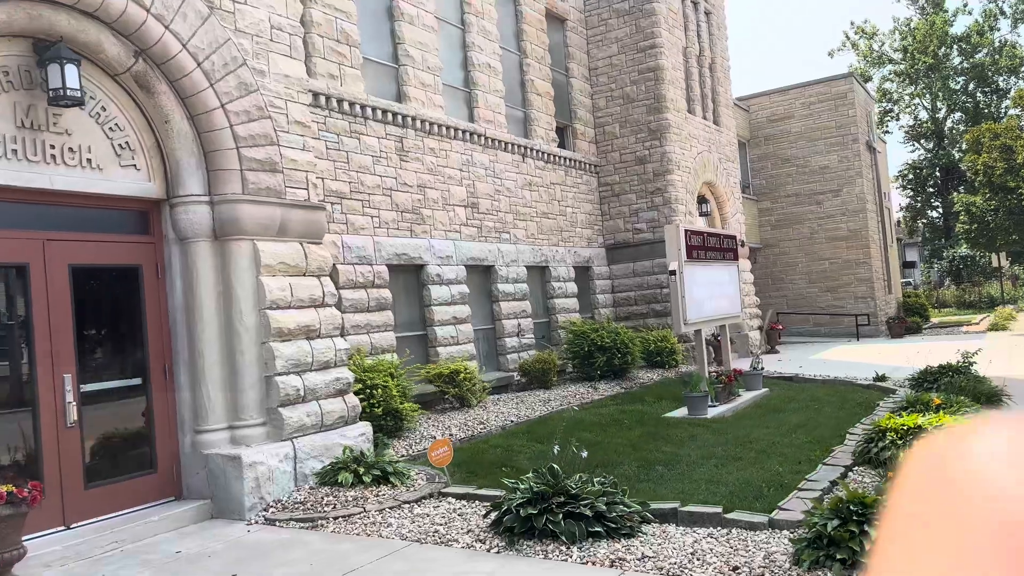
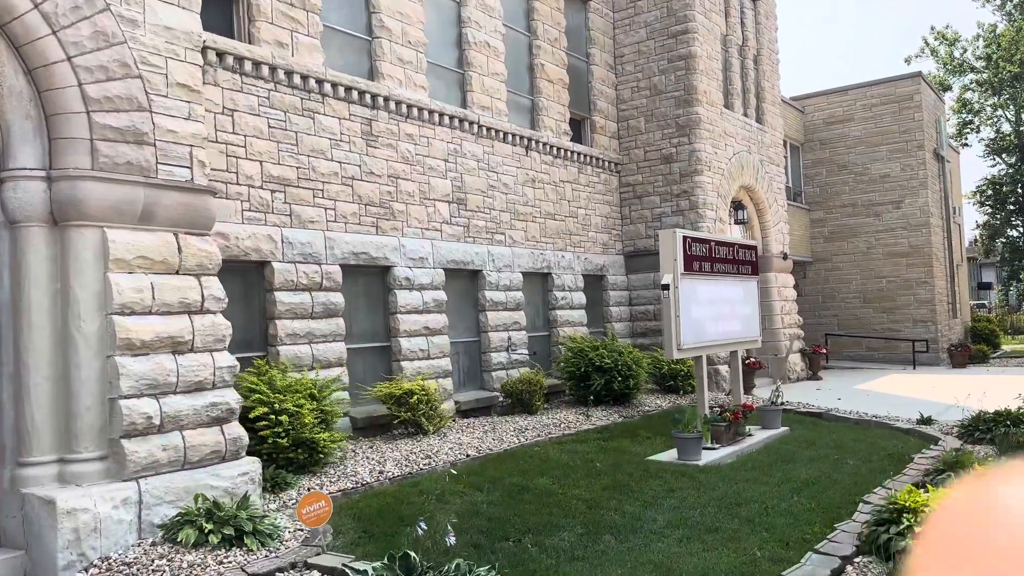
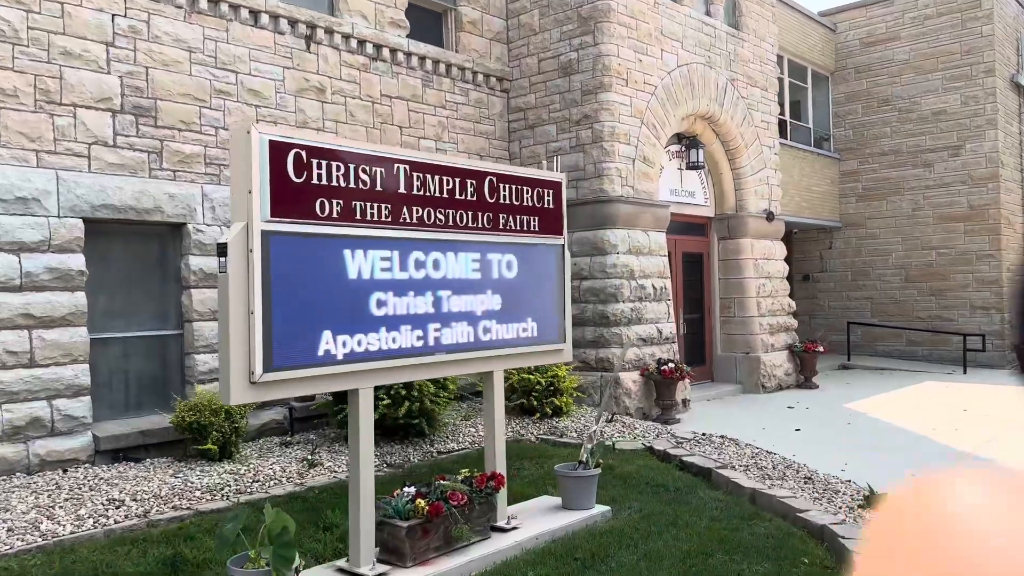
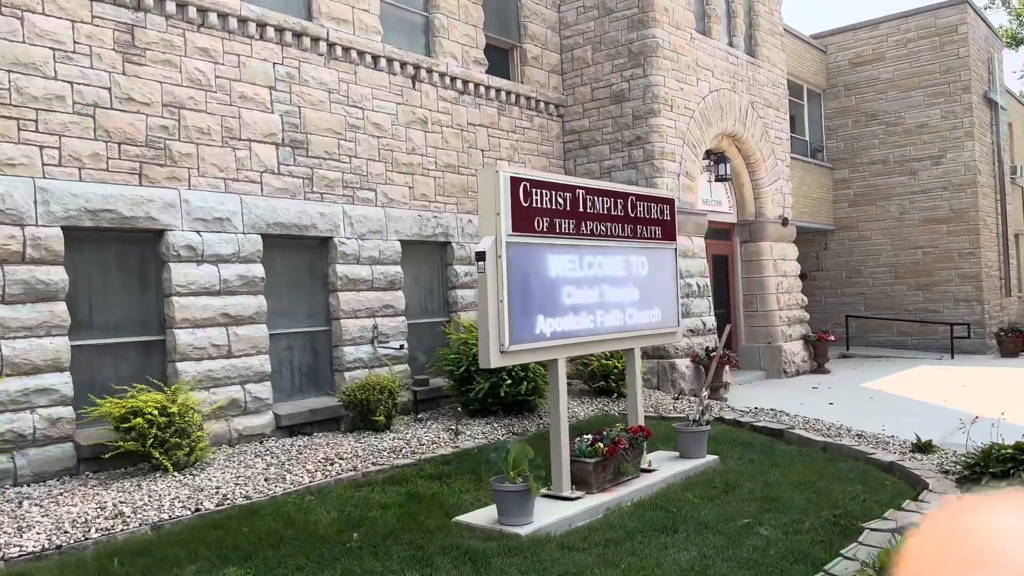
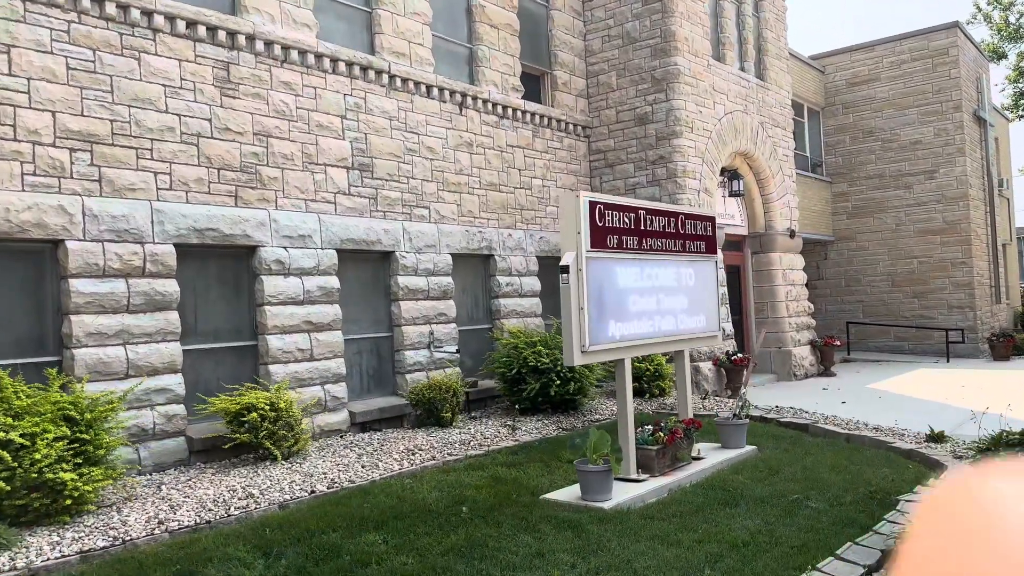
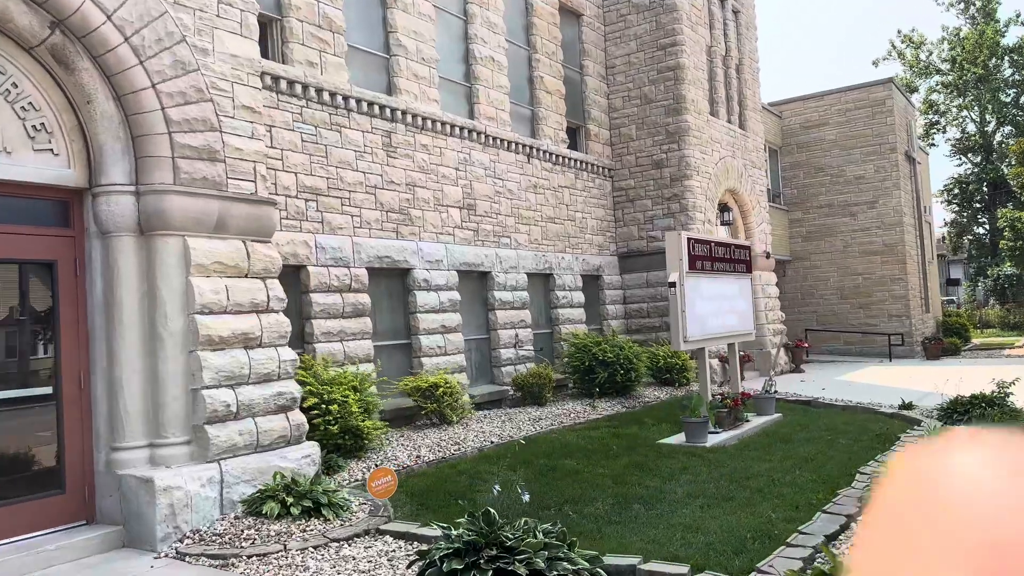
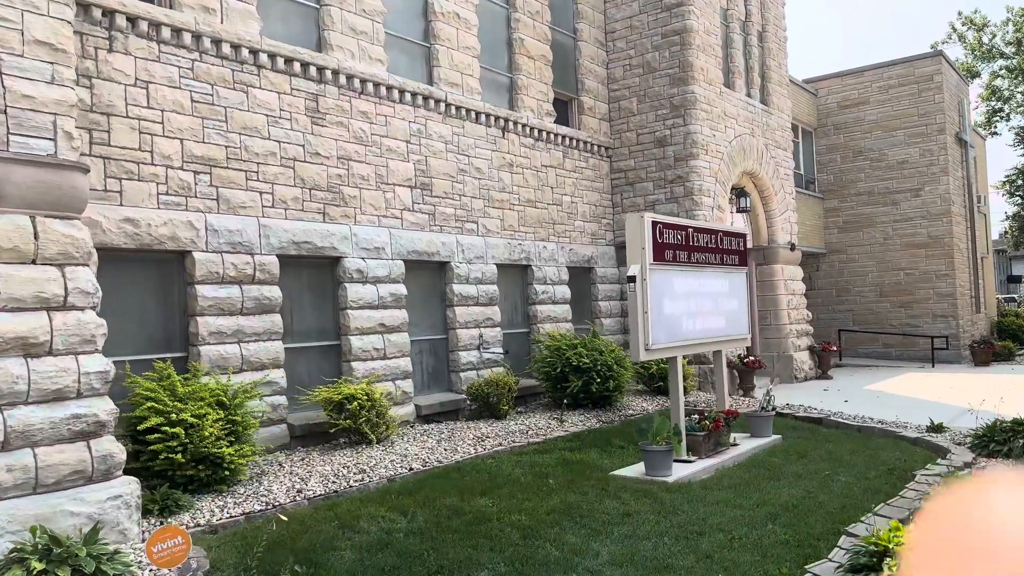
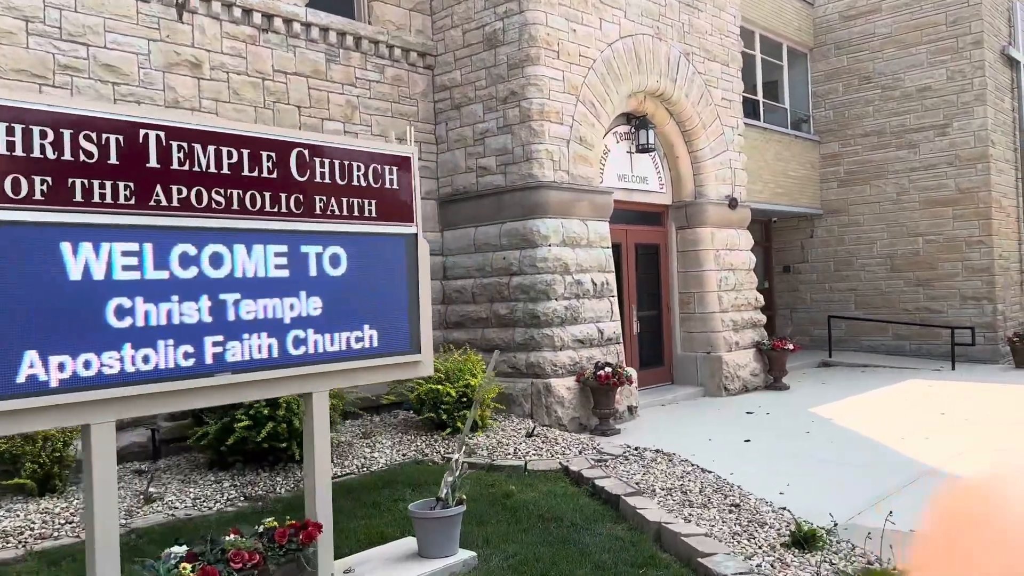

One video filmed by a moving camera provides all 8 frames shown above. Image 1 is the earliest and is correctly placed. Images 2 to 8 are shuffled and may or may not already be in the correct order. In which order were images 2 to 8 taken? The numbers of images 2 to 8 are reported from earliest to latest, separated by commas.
6, 2, 7, 5, 4, 3, 8
